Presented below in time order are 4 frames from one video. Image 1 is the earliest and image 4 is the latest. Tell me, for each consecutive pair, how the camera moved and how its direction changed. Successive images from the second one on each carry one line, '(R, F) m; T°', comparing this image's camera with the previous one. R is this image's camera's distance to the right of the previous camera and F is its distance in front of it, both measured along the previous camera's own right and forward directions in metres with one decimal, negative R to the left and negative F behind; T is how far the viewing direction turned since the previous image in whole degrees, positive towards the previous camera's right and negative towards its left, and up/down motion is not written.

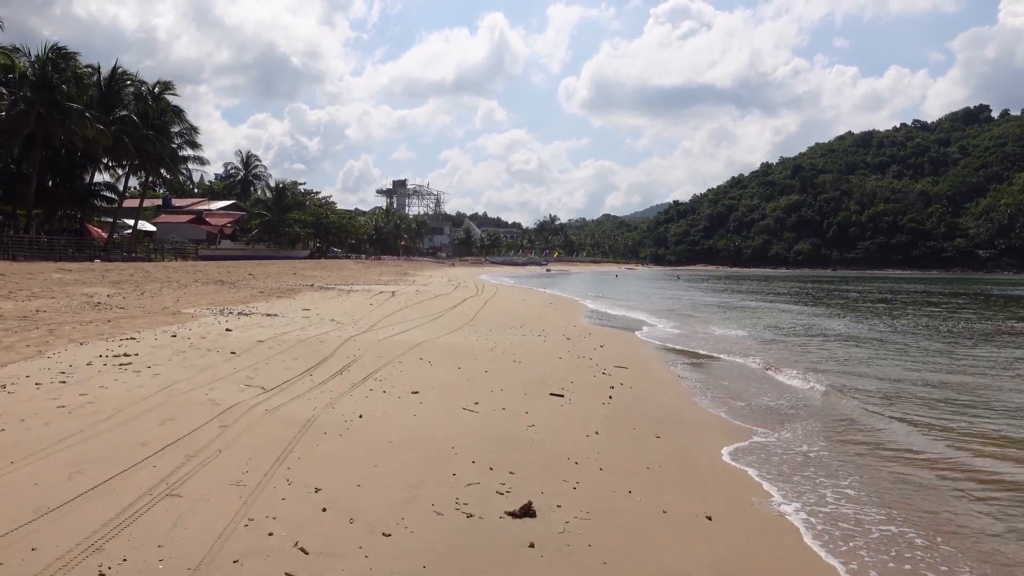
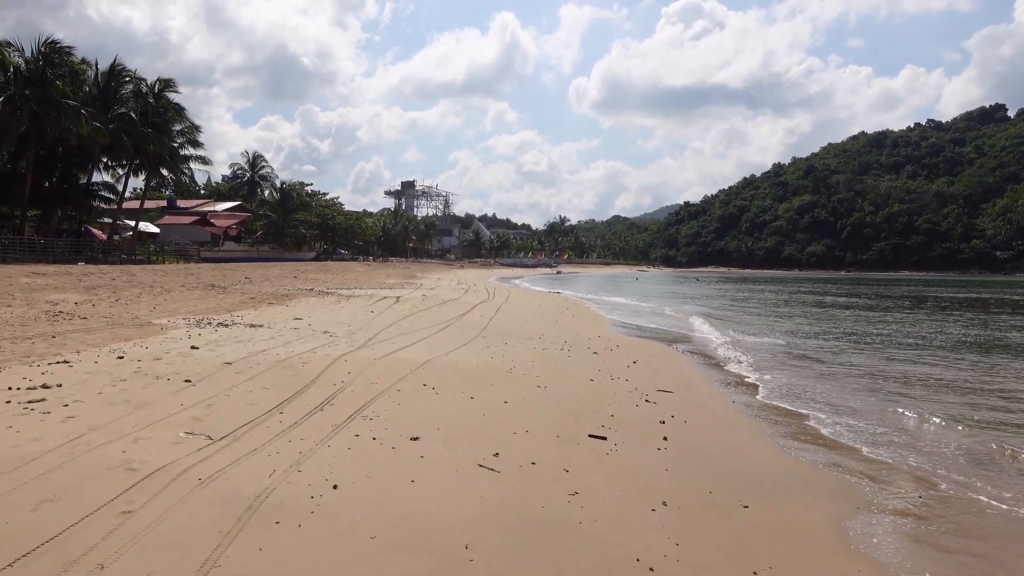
(-0.2, +1.9) m; -1°
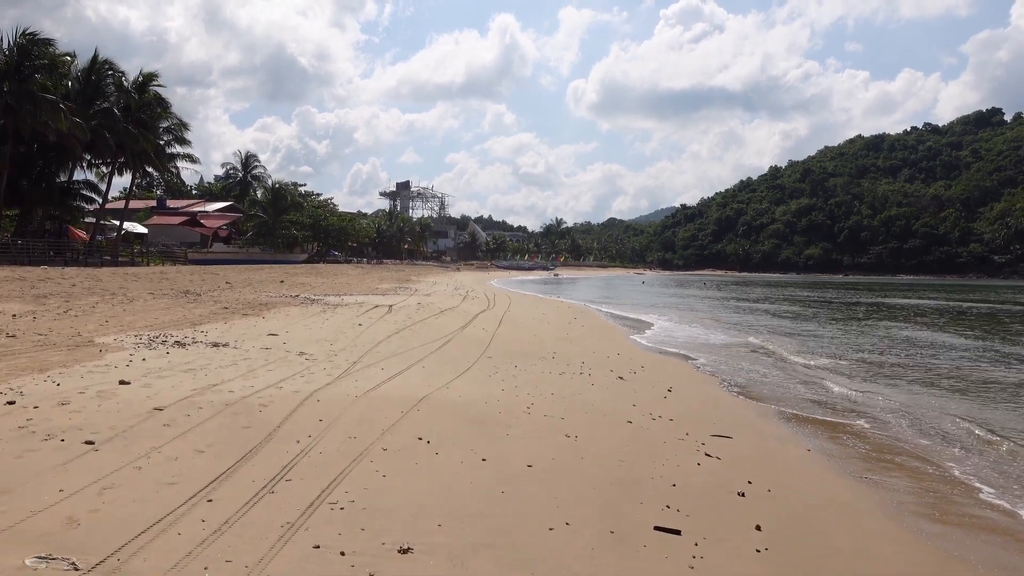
(-0.2, +2.0) m; 0°
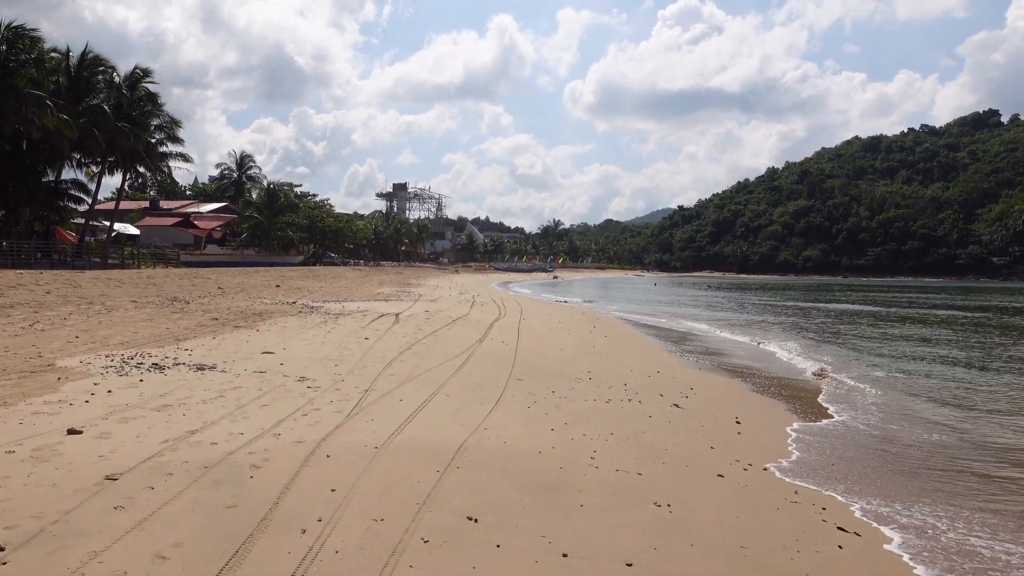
(-0.5, +1.7) m; 0°
